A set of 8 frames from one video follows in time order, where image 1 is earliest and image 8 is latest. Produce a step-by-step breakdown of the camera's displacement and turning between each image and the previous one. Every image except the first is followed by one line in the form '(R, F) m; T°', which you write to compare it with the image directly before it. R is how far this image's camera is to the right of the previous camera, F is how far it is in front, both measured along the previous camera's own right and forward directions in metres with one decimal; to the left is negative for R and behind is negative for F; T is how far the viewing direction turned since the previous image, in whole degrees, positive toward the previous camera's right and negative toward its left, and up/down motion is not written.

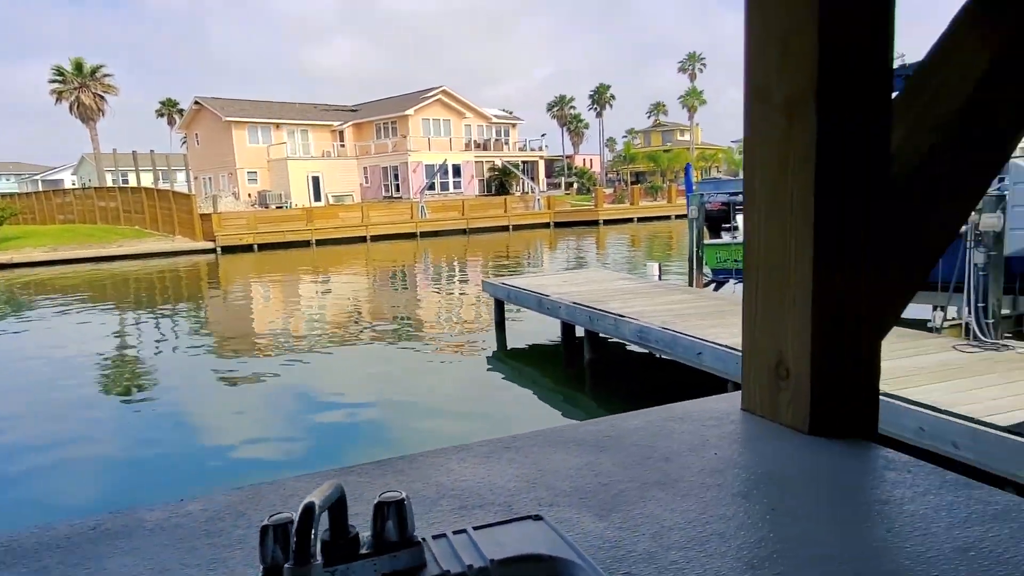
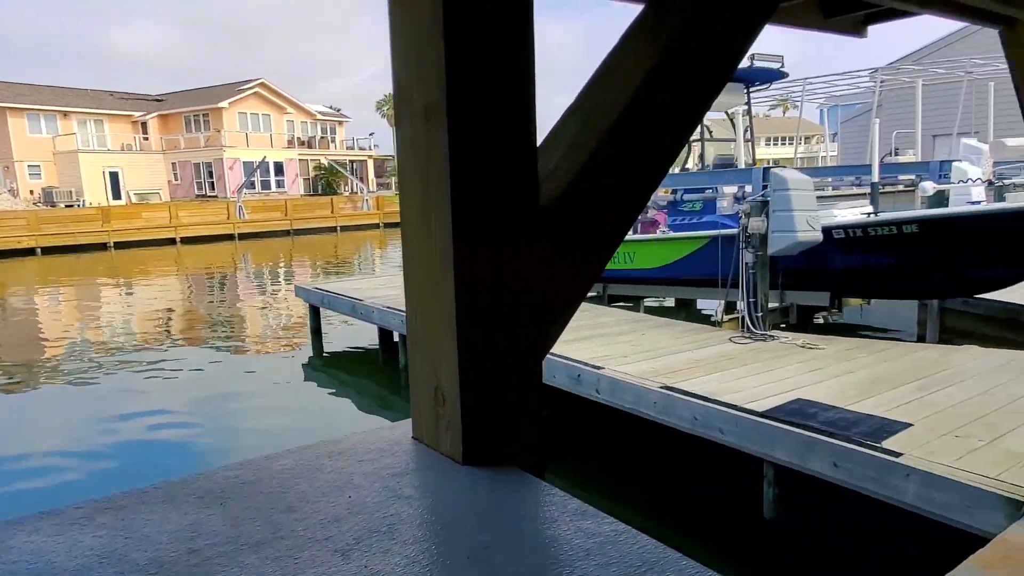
(+0.3, +0.1) m; +13°
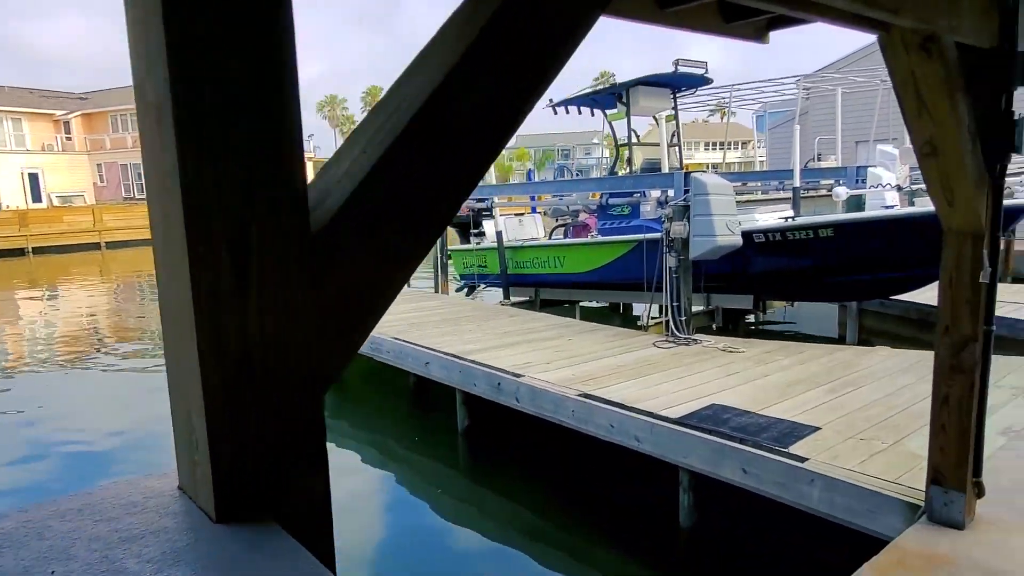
(+0.2, +0.1) m; +4°
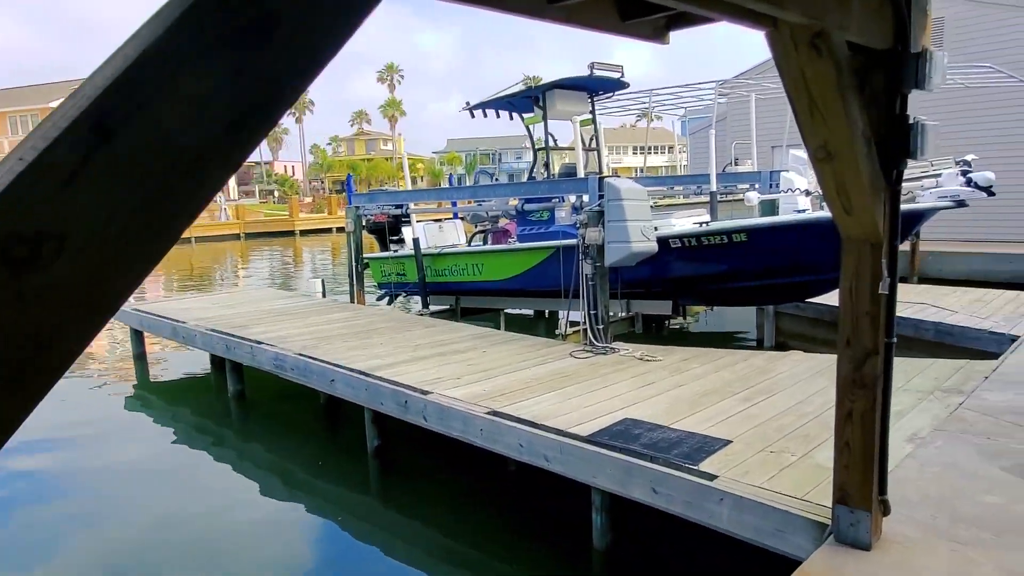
(+0.2, +0.2) m; +5°
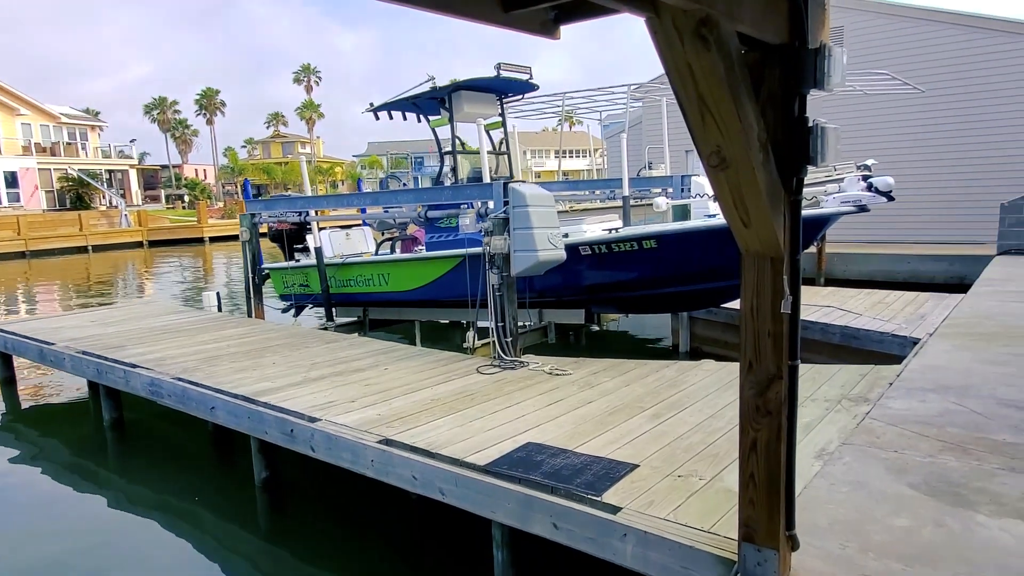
(+0.2, +0.3) m; +6°
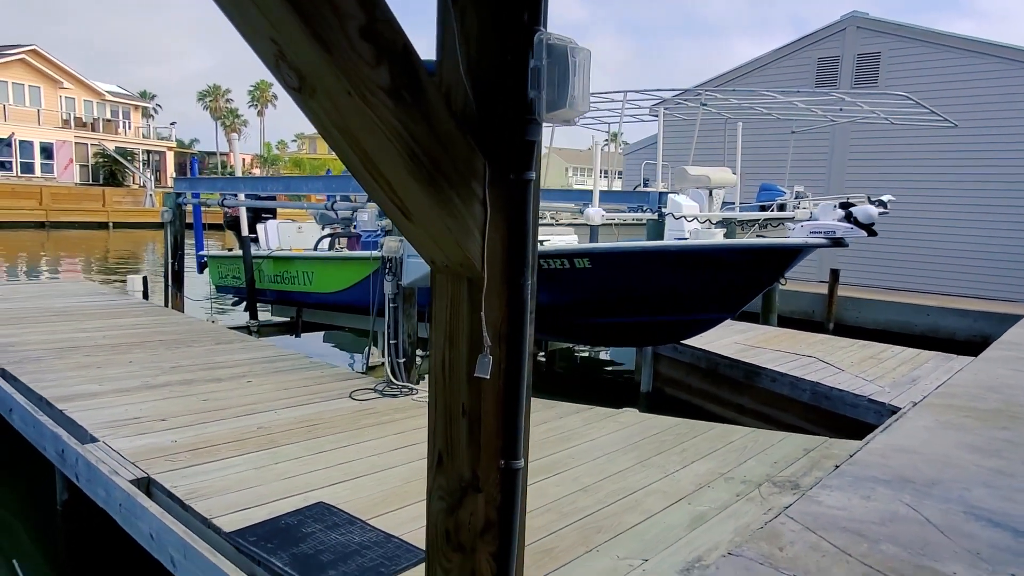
(+0.9, +0.9) m; -3°
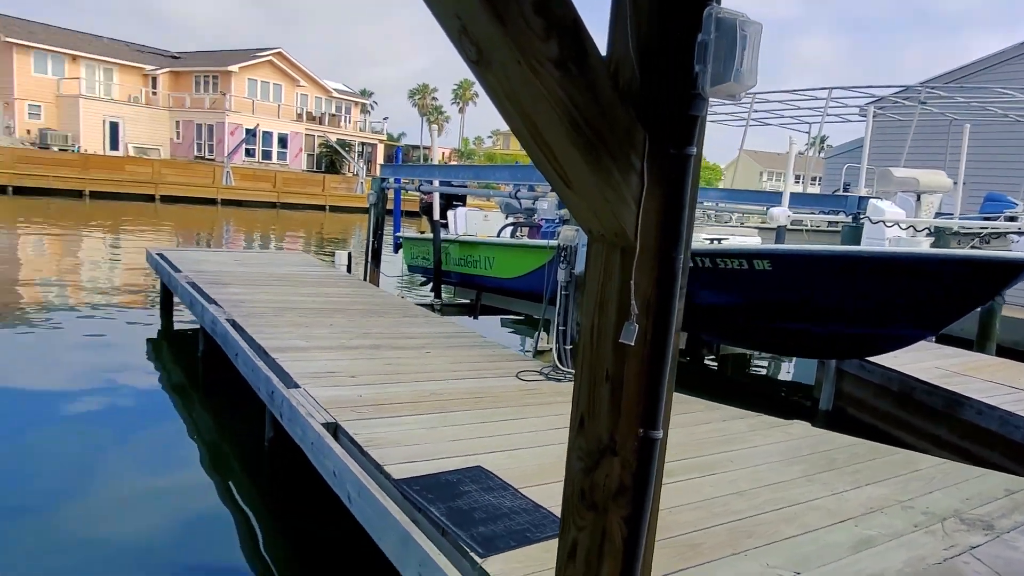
(+0.1, -0.1) m; -15°
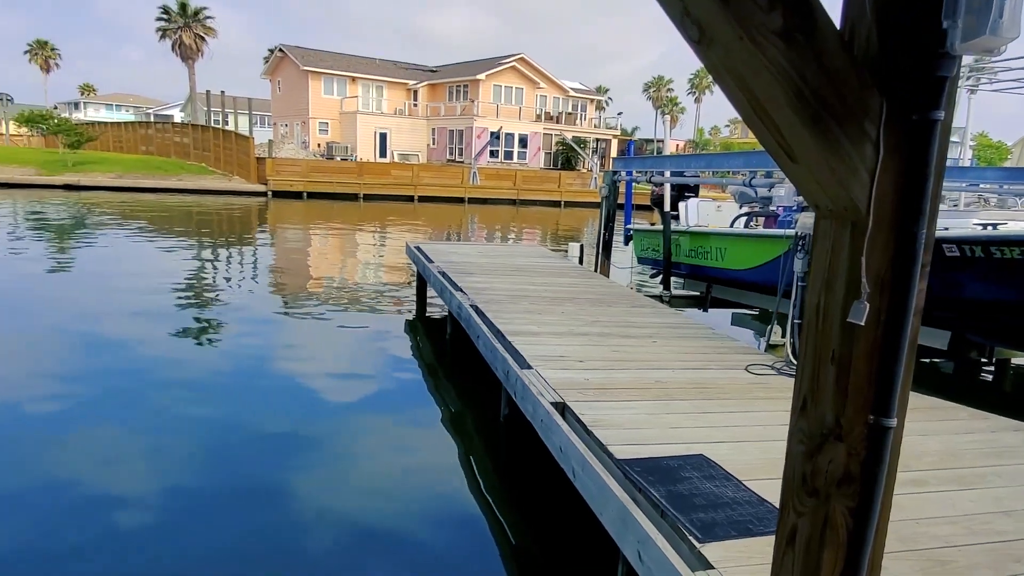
(0.0, -0.1) m; -19°
